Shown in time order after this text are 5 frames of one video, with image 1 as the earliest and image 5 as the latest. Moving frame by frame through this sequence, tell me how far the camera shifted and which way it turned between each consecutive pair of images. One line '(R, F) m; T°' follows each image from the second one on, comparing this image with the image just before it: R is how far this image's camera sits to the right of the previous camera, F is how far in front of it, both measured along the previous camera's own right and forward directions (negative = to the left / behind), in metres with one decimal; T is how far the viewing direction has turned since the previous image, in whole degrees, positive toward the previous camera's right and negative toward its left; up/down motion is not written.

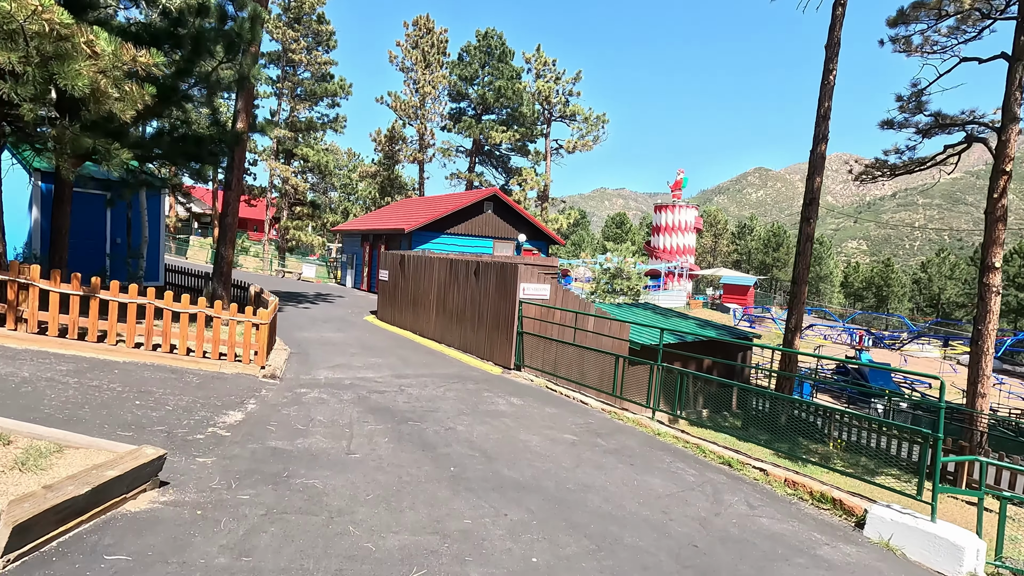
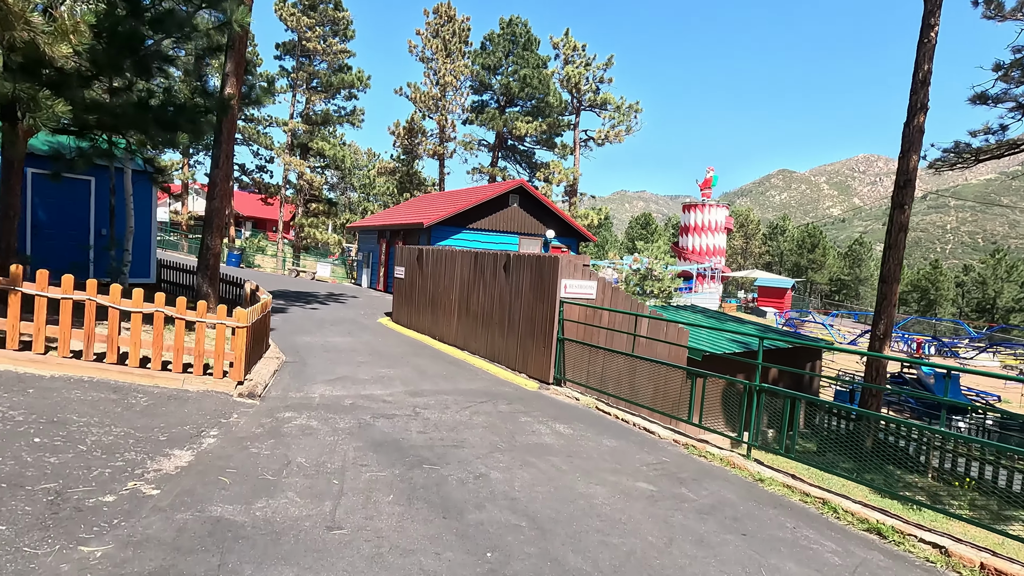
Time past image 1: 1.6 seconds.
(-0.3, +1.9) m; -2°
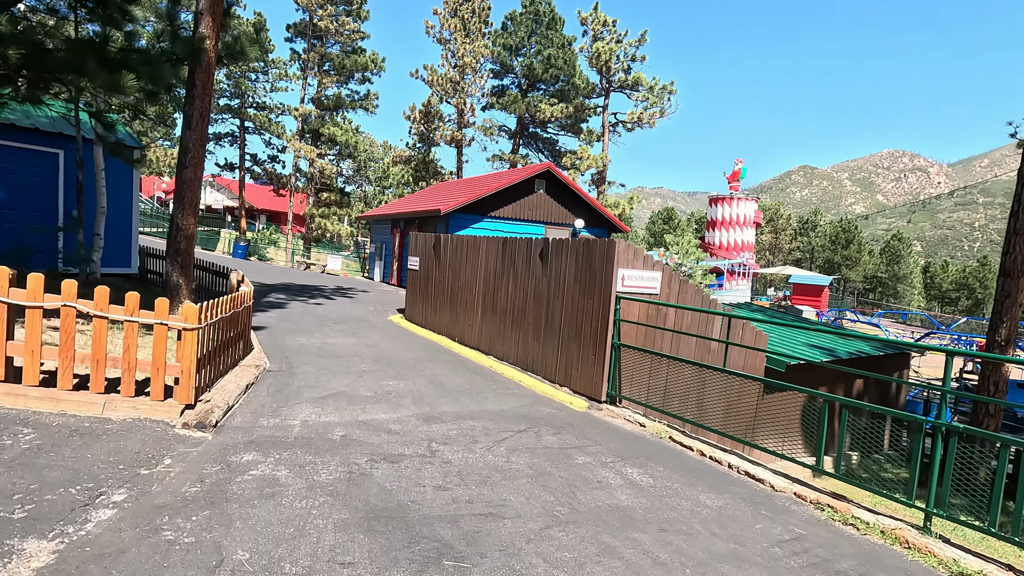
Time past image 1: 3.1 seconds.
(-0.4, +1.9) m; -2°
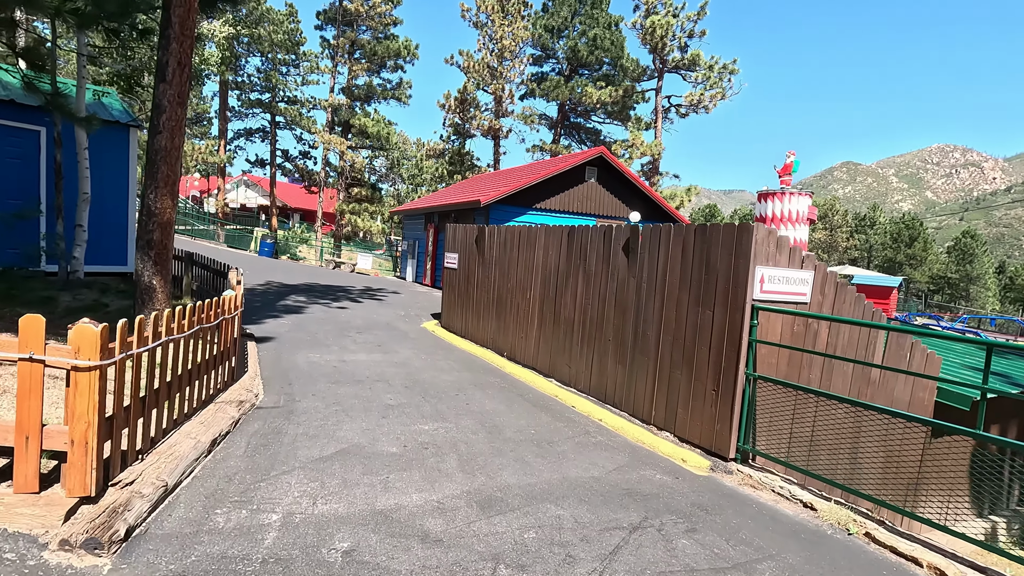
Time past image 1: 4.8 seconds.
(-0.5, +2.1) m; -3°
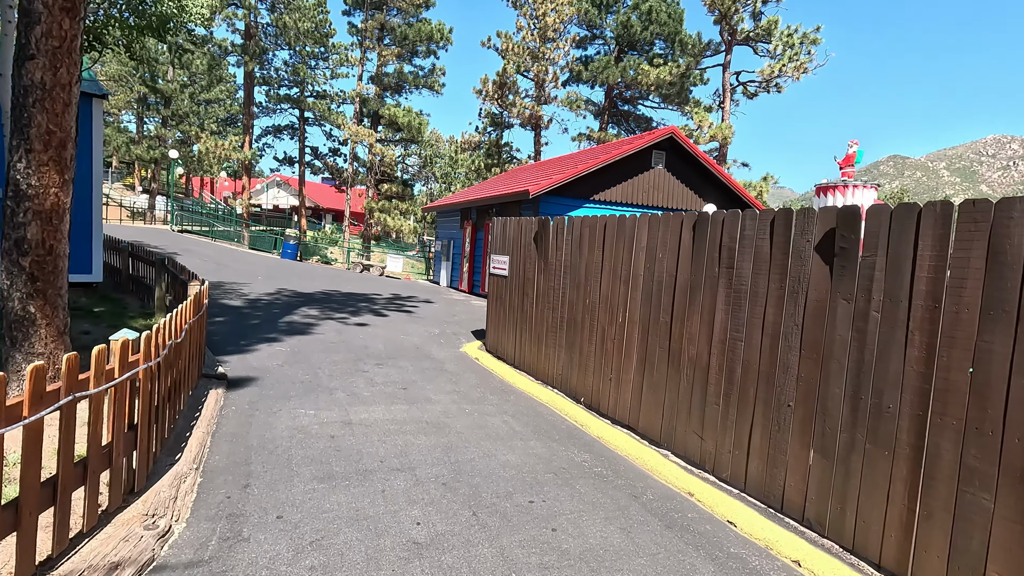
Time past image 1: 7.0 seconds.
(-0.5, +2.6) m; -3°
